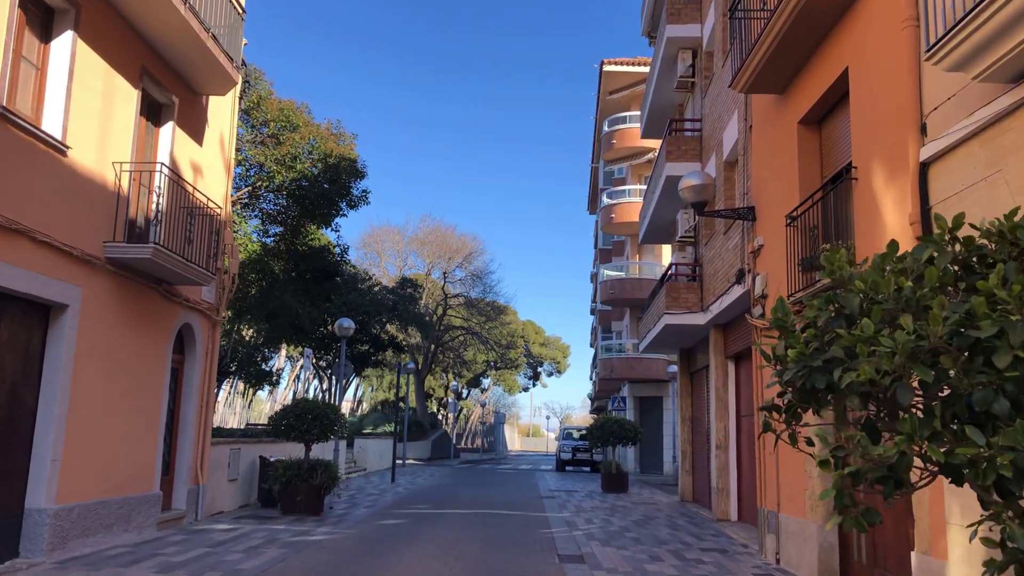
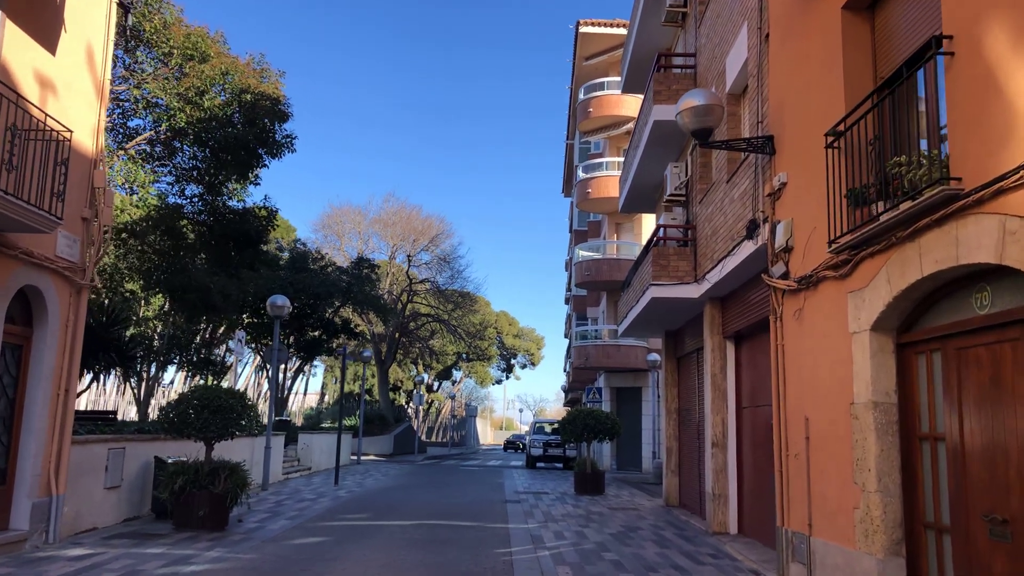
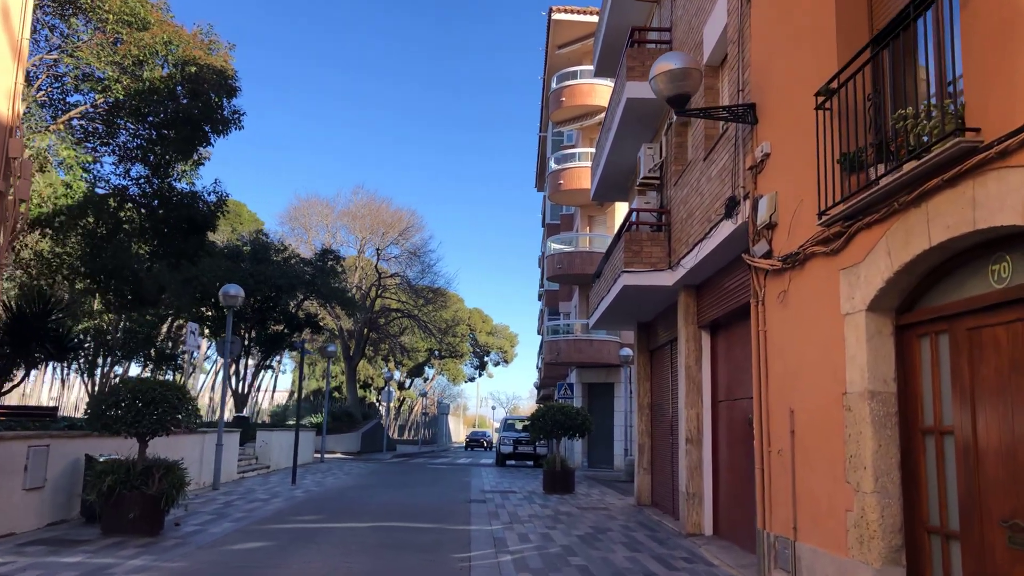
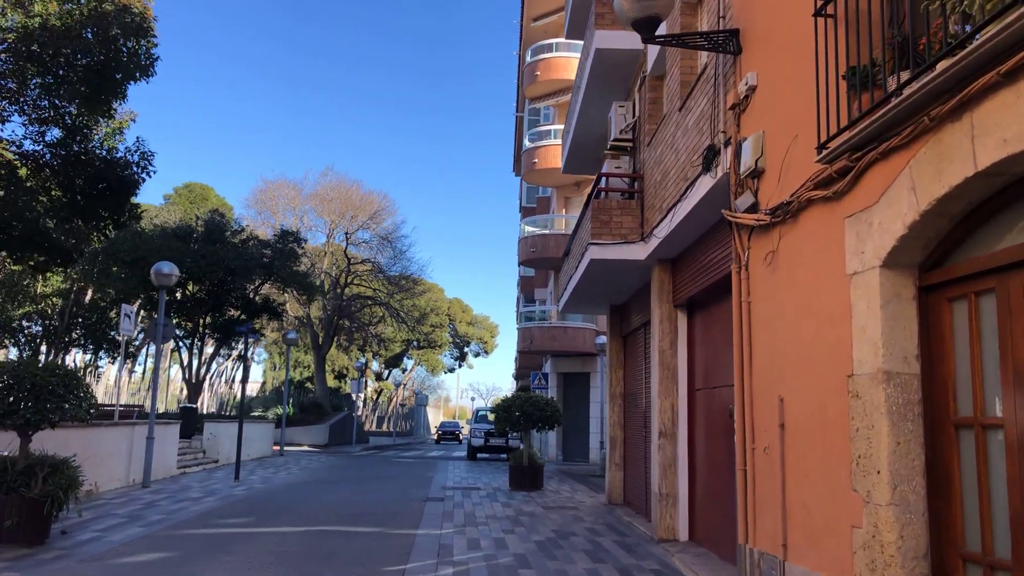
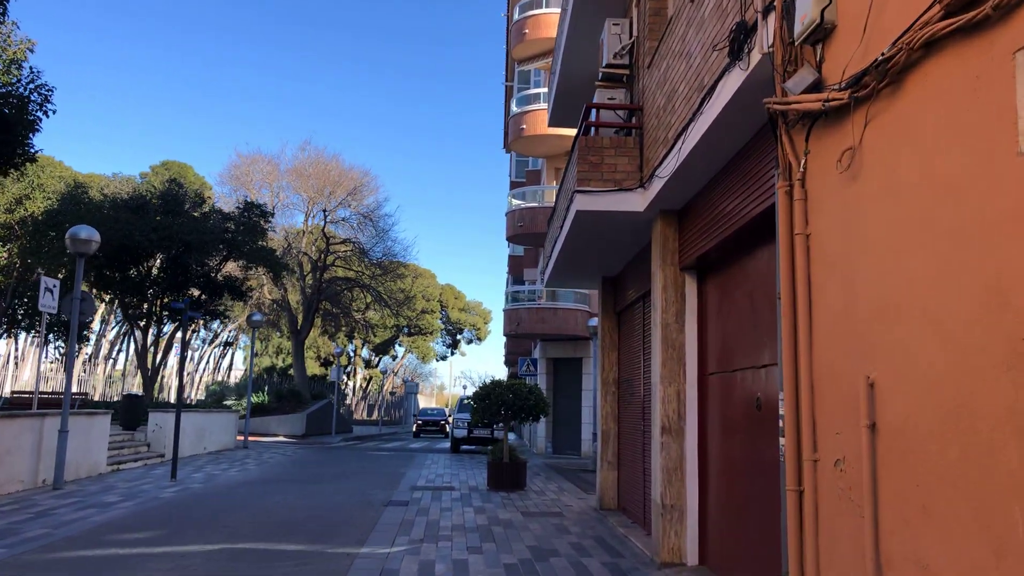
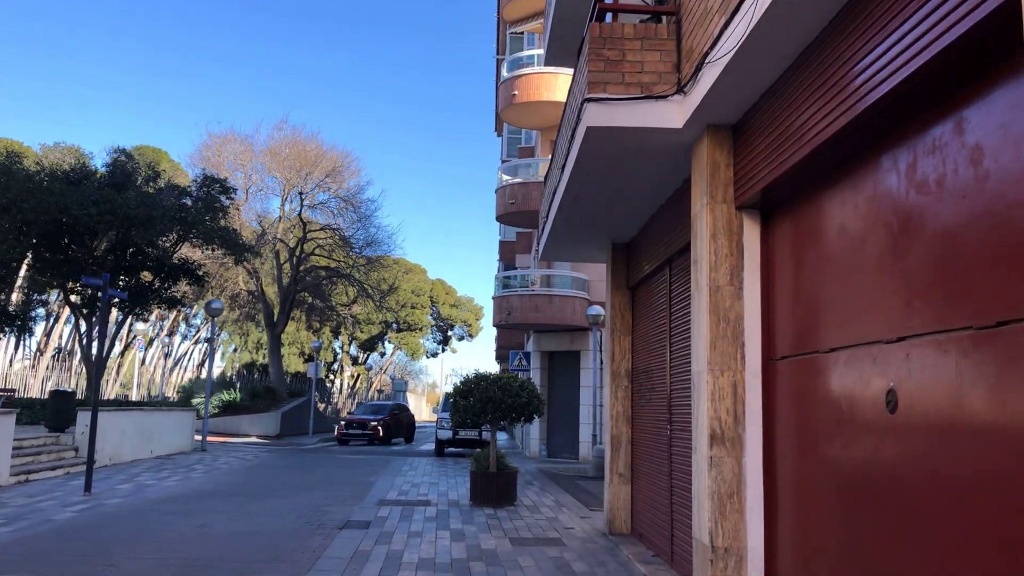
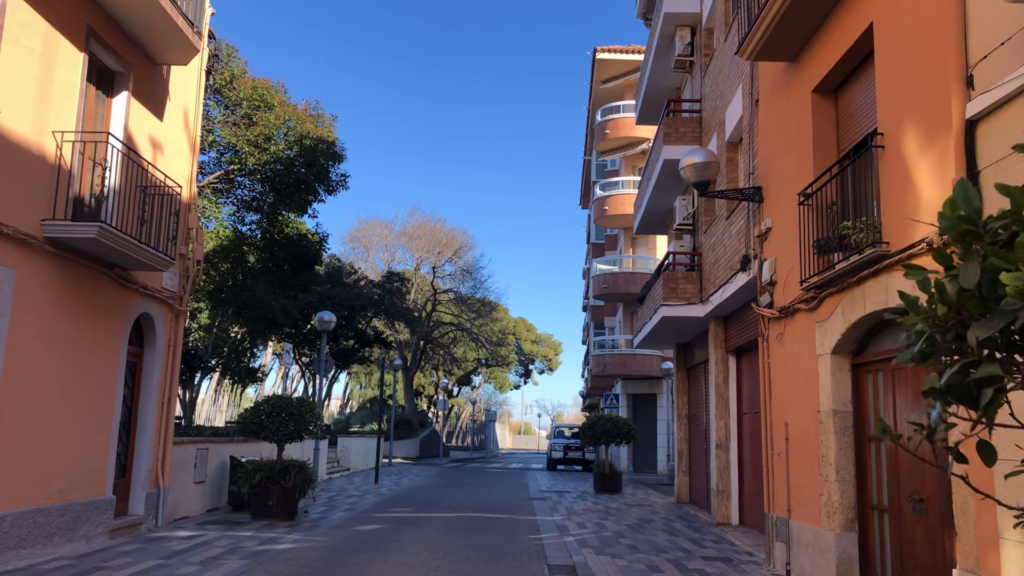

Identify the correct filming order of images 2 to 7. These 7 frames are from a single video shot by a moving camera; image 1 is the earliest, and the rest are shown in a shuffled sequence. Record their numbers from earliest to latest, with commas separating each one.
7, 2, 3, 4, 5, 6
